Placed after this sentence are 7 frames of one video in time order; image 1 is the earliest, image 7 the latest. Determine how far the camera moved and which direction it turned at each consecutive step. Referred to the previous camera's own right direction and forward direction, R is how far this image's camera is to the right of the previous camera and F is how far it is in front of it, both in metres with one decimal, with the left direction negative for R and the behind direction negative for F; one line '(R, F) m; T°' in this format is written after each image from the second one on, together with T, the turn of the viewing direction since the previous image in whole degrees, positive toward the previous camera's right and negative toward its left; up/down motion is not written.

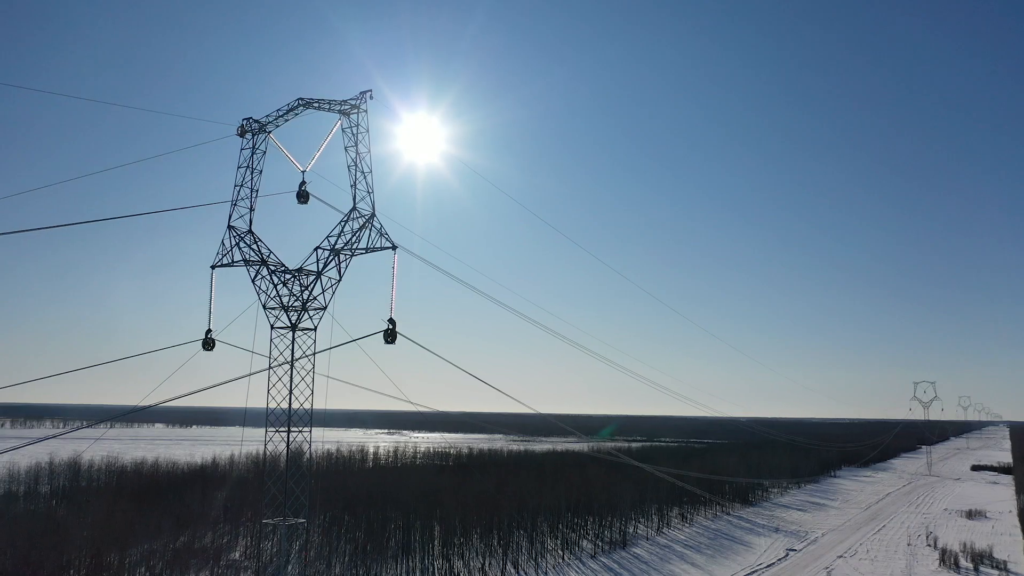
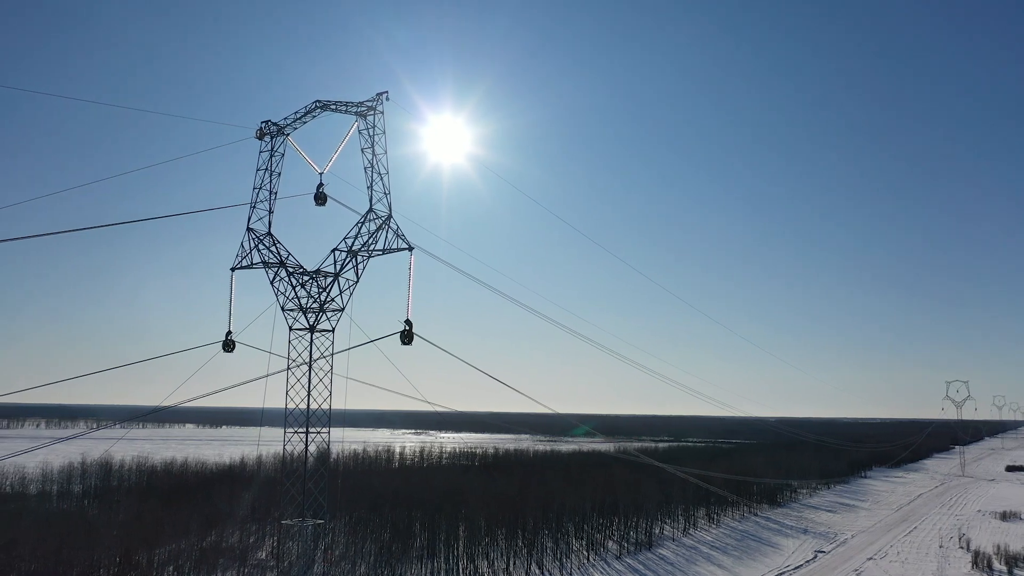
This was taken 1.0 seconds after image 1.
(-0.4, +0.1) m; -1°
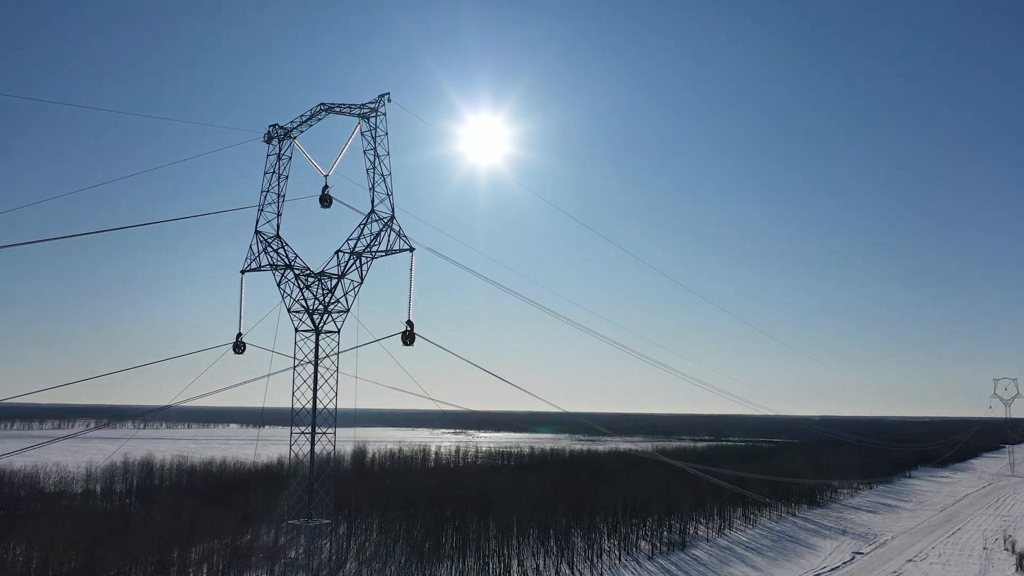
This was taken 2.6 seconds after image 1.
(-1.2, +0.2) m; -1°
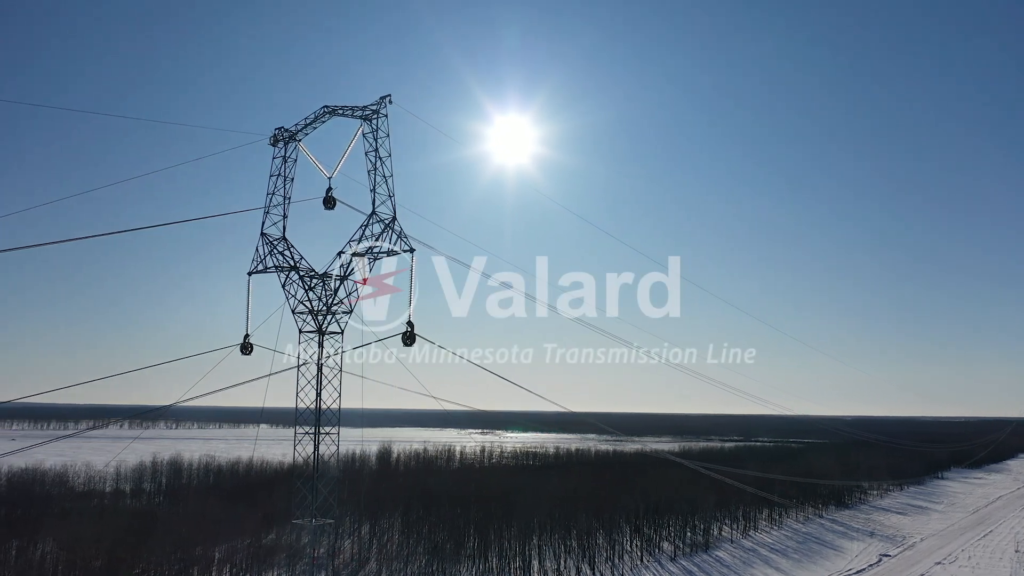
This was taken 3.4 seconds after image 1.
(-0.8, +0.2) m; -1°
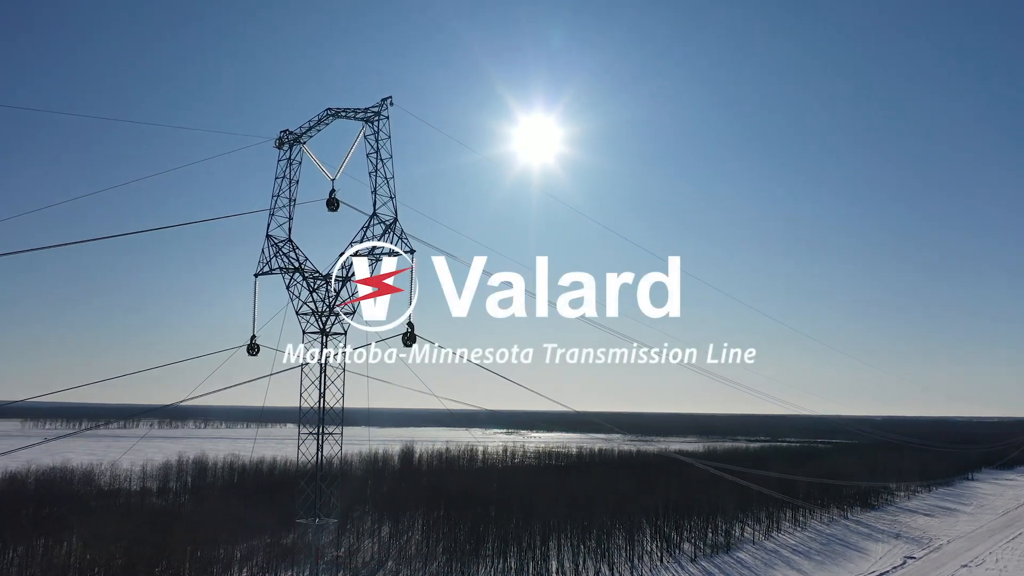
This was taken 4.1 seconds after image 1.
(-0.8, +0.2) m; -1°
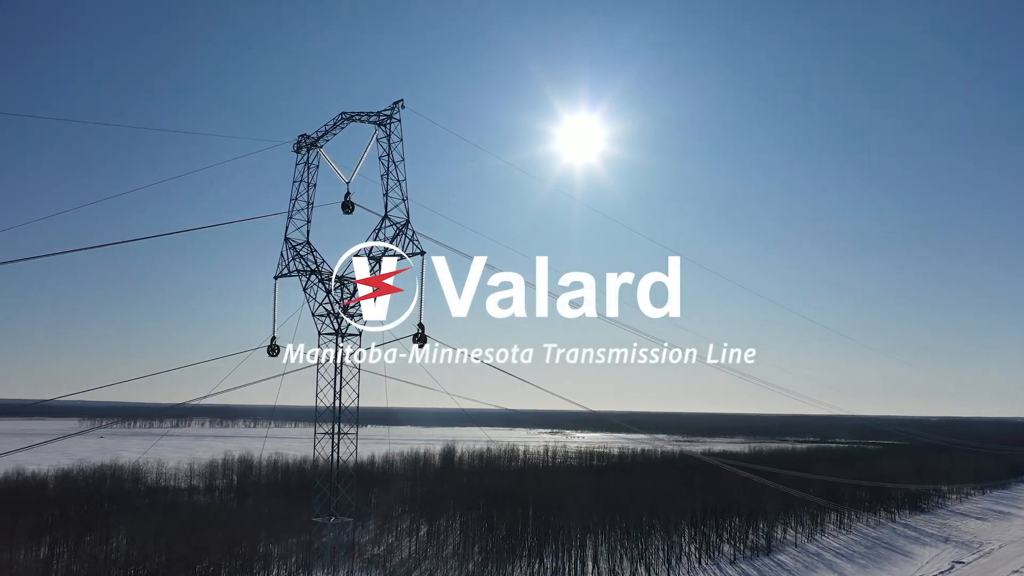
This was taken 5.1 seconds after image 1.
(-1.1, +0.2) m; -2°
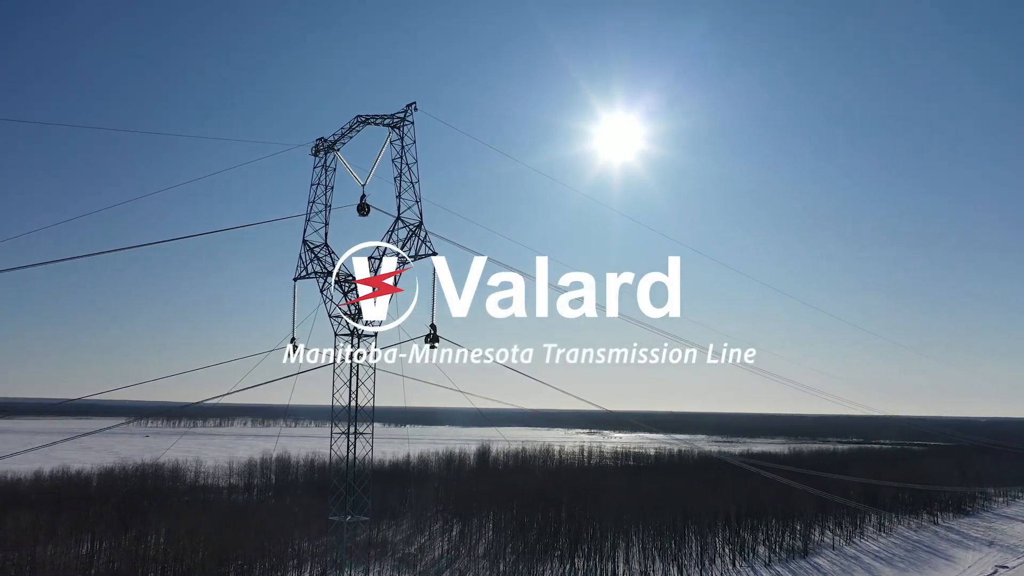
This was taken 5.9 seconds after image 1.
(-0.8, +0.1) m; -2°
